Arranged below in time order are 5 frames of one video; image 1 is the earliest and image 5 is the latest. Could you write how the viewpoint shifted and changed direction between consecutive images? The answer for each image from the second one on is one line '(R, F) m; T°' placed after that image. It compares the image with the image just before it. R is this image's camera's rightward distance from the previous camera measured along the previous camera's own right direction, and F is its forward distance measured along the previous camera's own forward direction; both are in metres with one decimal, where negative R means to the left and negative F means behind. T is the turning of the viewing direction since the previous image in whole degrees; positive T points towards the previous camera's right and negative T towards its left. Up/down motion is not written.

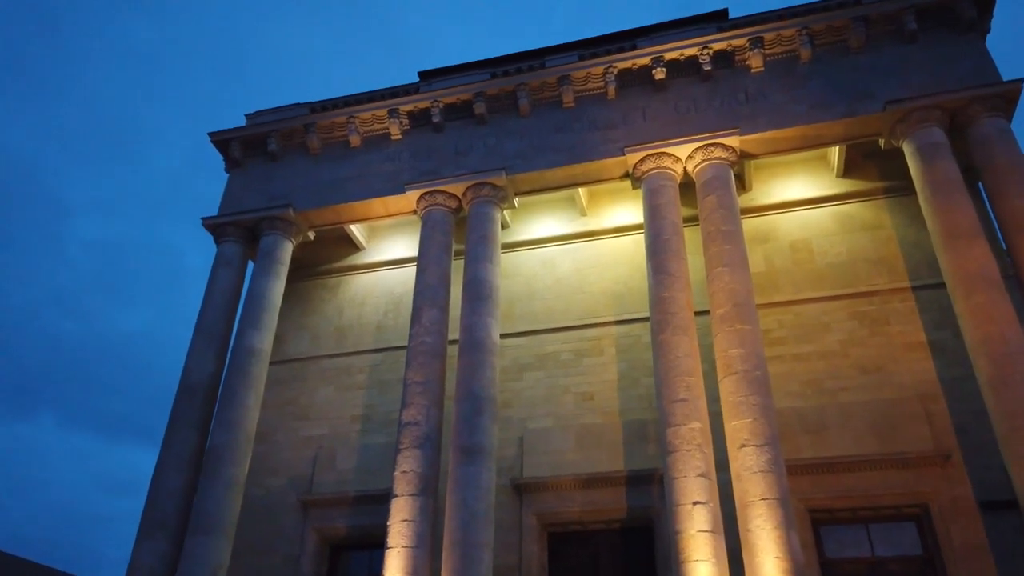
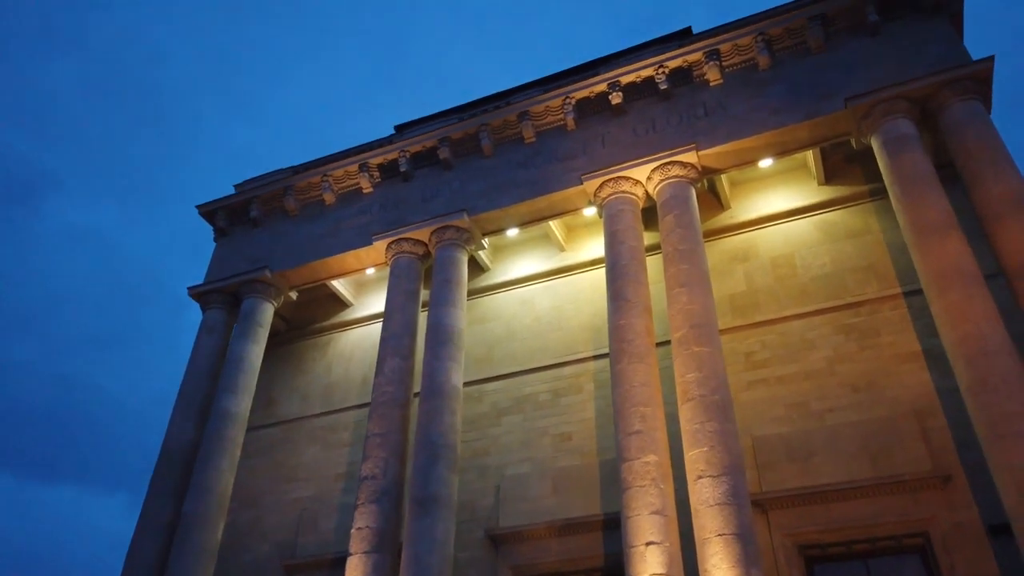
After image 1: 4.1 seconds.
(+2.4, +0.6) m; -6°
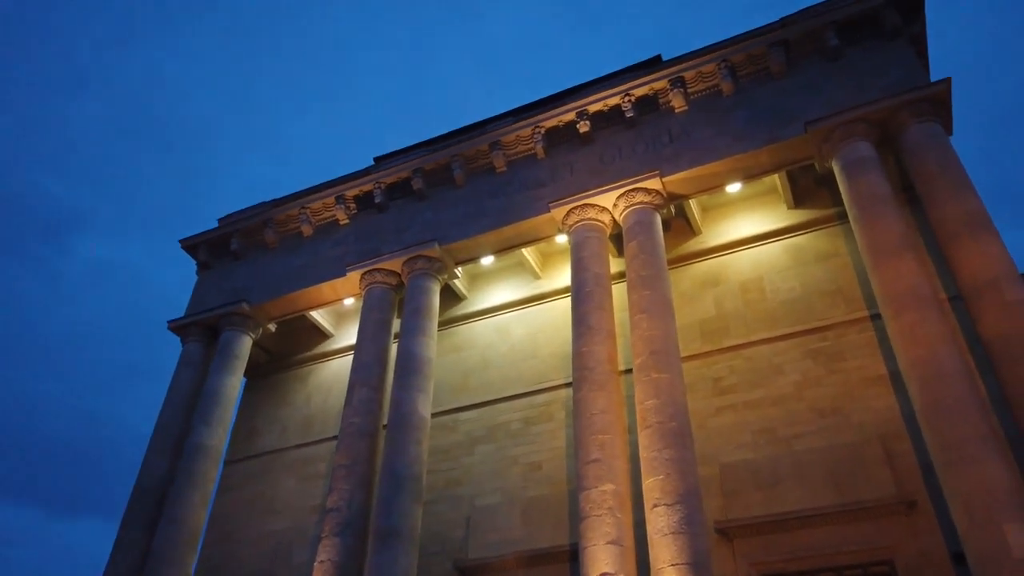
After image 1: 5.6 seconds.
(+1.0, 0.0) m; -1°
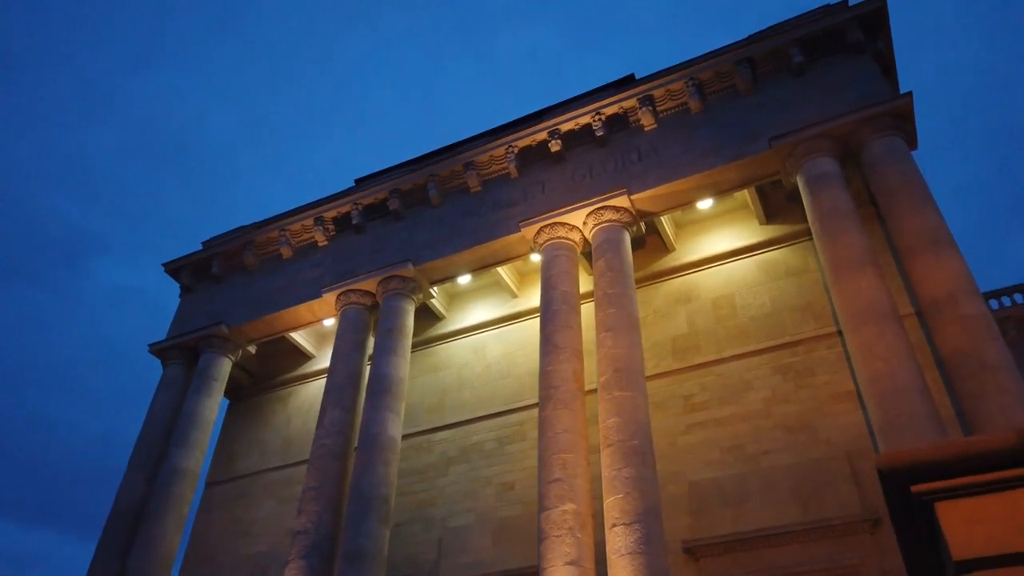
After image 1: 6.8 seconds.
(+0.8, 0.0) m; -1°
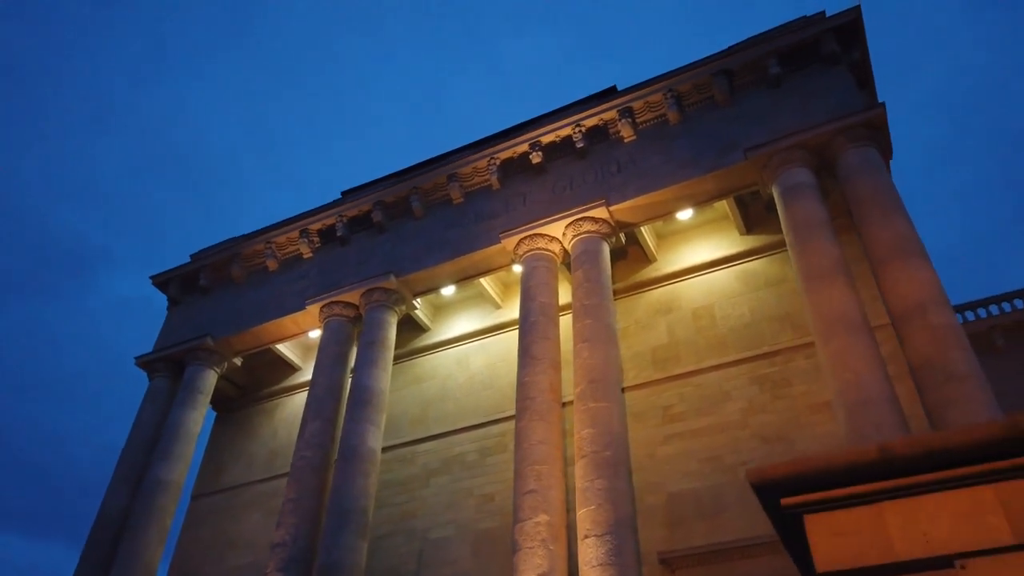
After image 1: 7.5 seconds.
(+0.5, -0.1) m; 0°
